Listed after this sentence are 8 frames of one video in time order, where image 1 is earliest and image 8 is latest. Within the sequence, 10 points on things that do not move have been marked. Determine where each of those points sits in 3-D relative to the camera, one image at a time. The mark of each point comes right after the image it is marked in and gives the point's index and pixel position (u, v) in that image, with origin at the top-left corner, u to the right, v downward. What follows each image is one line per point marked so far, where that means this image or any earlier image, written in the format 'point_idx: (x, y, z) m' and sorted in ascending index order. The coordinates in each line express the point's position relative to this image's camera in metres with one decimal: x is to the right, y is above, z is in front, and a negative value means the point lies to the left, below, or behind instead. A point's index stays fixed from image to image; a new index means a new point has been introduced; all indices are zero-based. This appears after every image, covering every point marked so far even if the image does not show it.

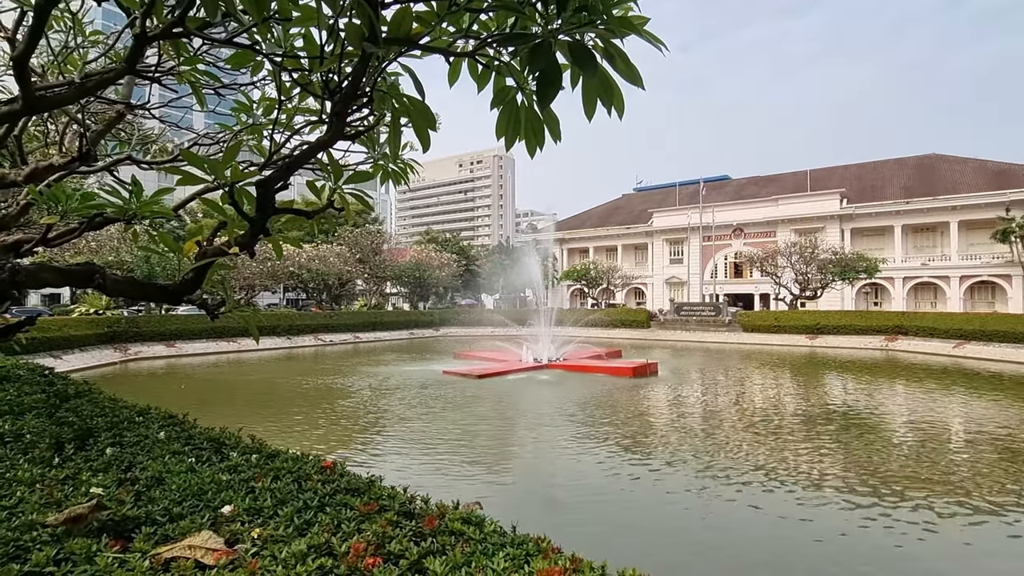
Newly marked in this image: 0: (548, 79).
0: (+0.1, +0.7, +1.8) m
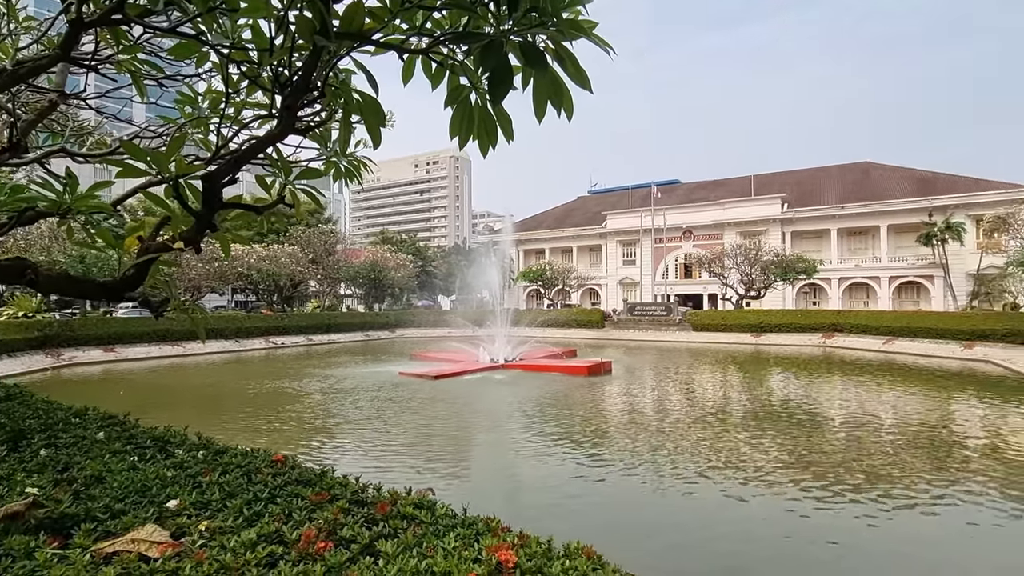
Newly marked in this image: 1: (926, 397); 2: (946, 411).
0: (0.0, +0.8, +1.9) m
1: (+12.8, -3.3, +15.8) m
2: (+11.8, -3.3, +13.7) m
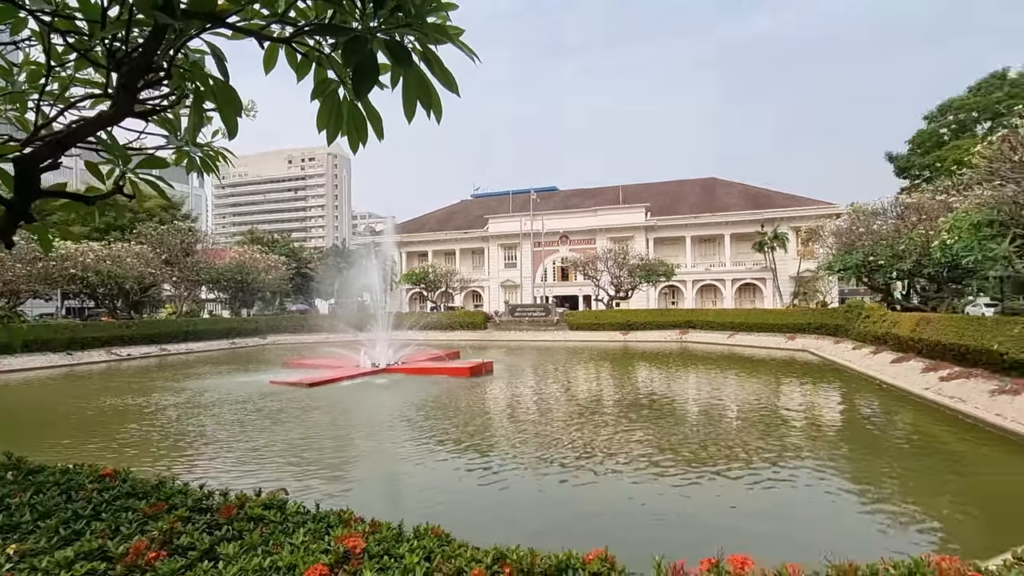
0: (-0.6, +0.8, +1.9) m
1: (+8.9, -3.4, +18.3) m
2: (+8.4, -3.3, +16.1) m
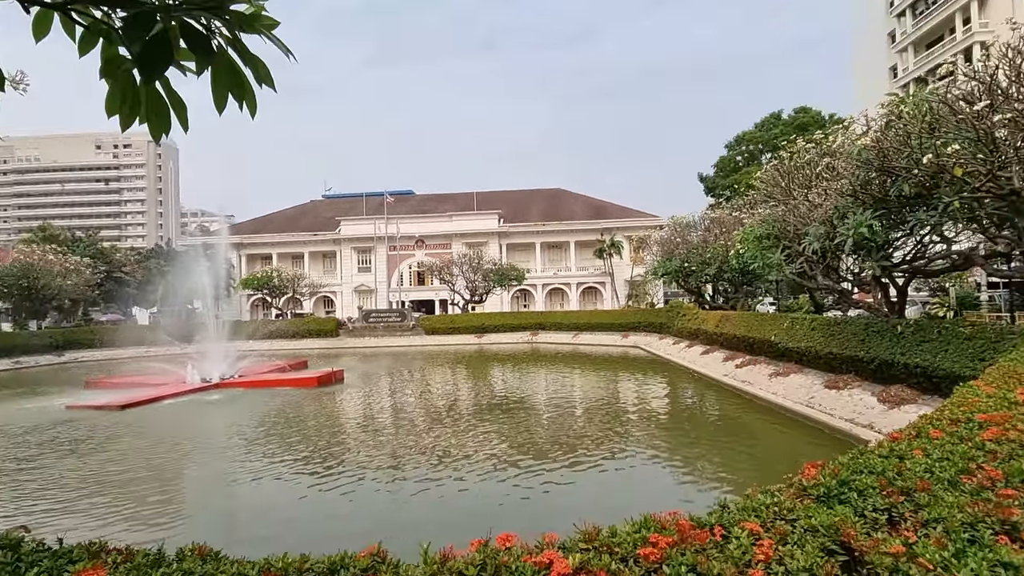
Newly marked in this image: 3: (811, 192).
0: (-1.3, +0.8, +1.7) m
1: (+3.4, -3.5, +20.0) m
2: (+3.6, -3.4, +17.7) m
3: (+7.4, +2.3, +12.9) m
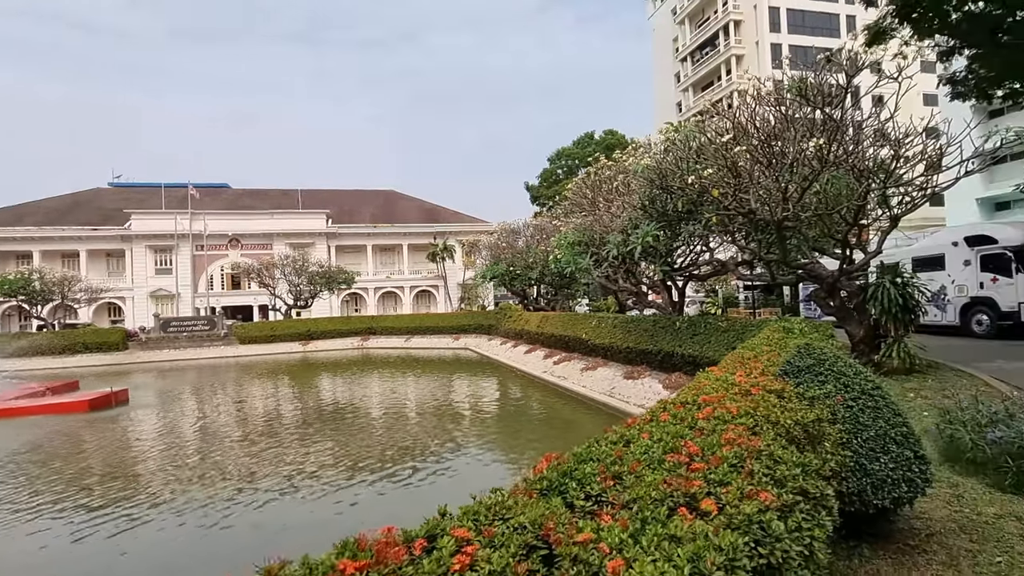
0: (-2.0, +0.8, +1.1) m
1: (-3.2, -3.6, +19.9) m
2: (-2.4, -3.5, +17.8) m
3: (+2.7, +2.3, +14.4) m
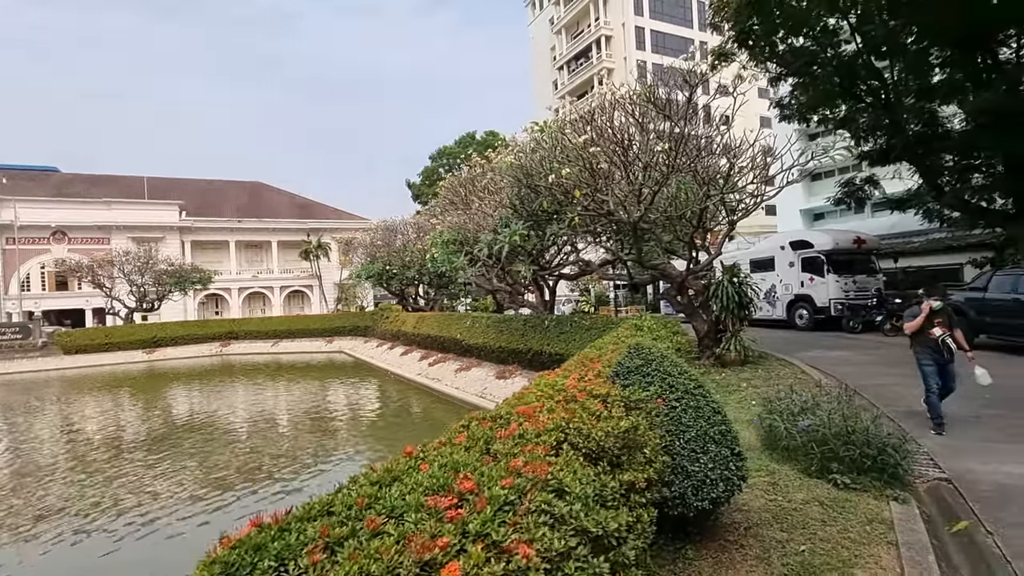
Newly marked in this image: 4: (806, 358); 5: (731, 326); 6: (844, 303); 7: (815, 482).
0: (-2.5, +0.7, +0.2) m
1: (-7.8, -3.6, +18.3) m
2: (-6.5, -3.5, +16.4) m
3: (-0.8, +2.3, +14.2) m
4: (+6.0, -1.4, +10.4) m
5: (+3.9, -0.7, +9.3) m
6: (+9.7, -0.4, +15.1) m
7: (+2.2, -1.4, +3.6) m
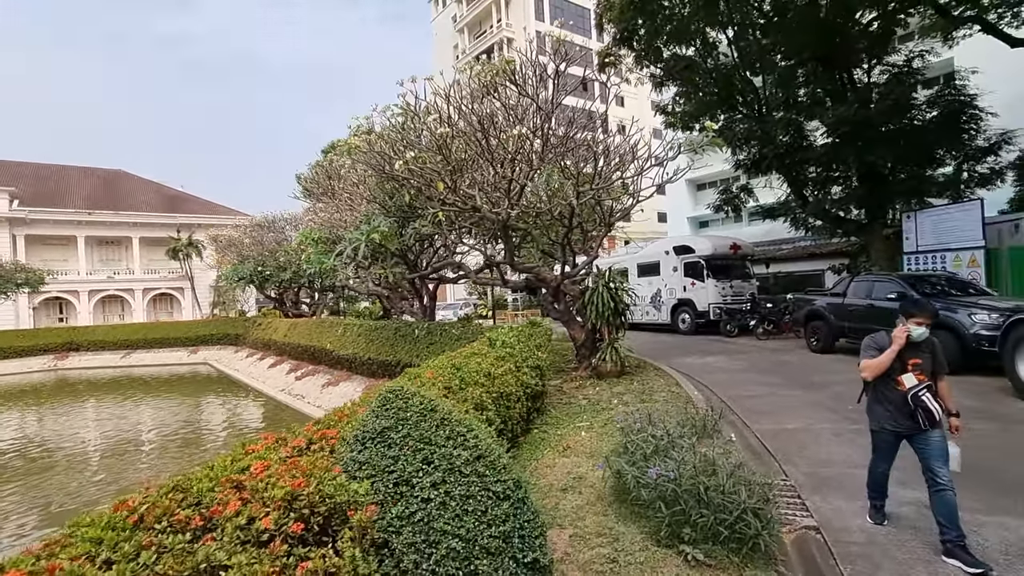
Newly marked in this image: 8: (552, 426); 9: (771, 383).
0: (-3.2, +0.7, -1.4) m
1: (-11.5, -3.7, +15.5) m
2: (-10.0, -3.6, +13.9) m
3: (-3.9, +2.2, +12.7) m
4: (+3.4, -1.5, +10.2) m
5: (+1.6, -0.8, +8.7) m
6: (+6.3, -0.6, +15.4) m
7: (+0.8, -1.5, +2.8) m
8: (+0.5, -1.6, +5.7) m
9: (+4.0, -1.5, +7.9) m
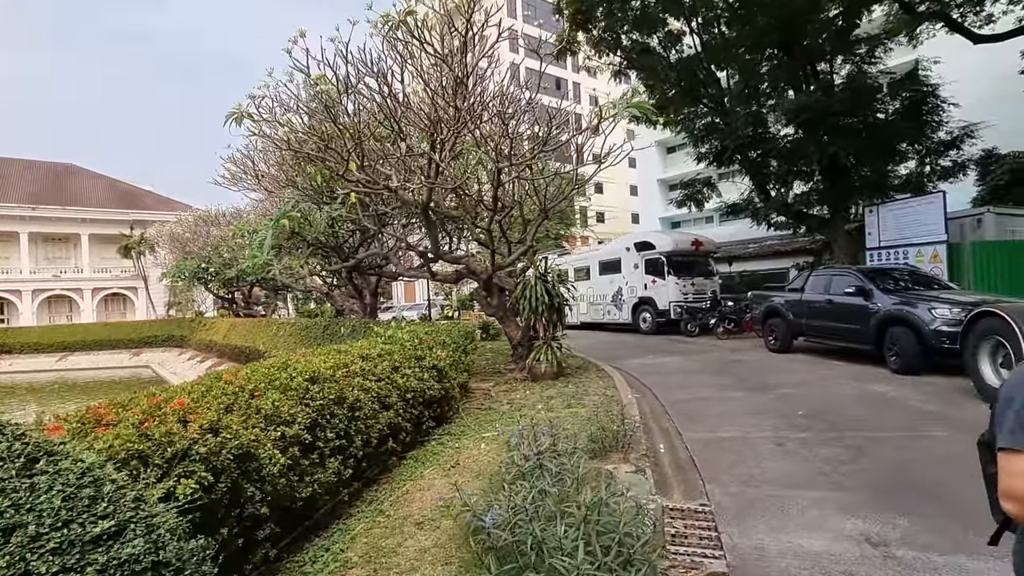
0: (-3.9, +0.9, -2.4) m
1: (-12.9, -3.6, +14.2) m
2: (-11.3, -3.5, +12.6) m
3: (-5.2, +2.3, +11.7) m
4: (+2.2, -1.4, +9.4) m
5: (+0.5, -0.7, +7.9) m
6: (+4.9, -0.5, +14.8) m
7: (-0.1, -1.3, +2.0) m
8: (-0.6, -1.4, +4.9) m
9: (+2.9, -1.4, +7.2) m
